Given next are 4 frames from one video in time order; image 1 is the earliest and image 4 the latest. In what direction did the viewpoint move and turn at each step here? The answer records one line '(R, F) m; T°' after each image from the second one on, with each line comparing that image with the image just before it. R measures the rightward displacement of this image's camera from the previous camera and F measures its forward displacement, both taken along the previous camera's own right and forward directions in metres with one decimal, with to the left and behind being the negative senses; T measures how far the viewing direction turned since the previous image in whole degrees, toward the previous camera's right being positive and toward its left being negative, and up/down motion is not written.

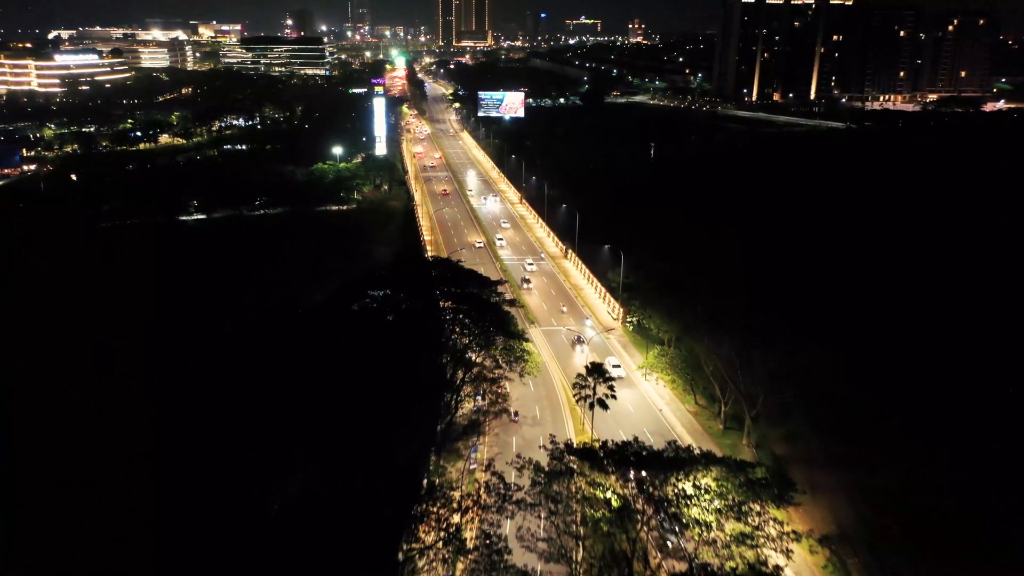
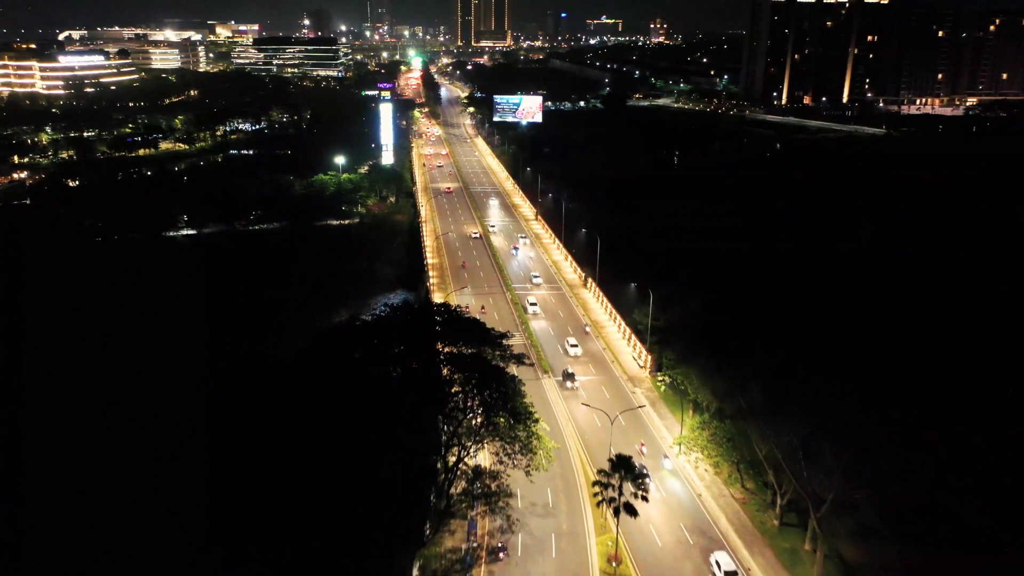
(+0.3, +4.1) m; -1°
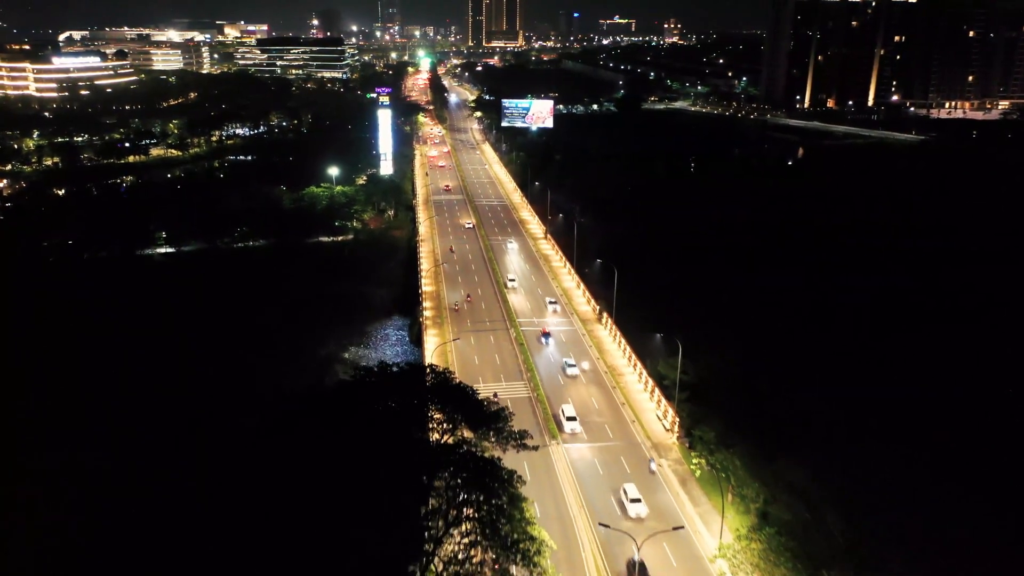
(+0.3, +4.1) m; -1°
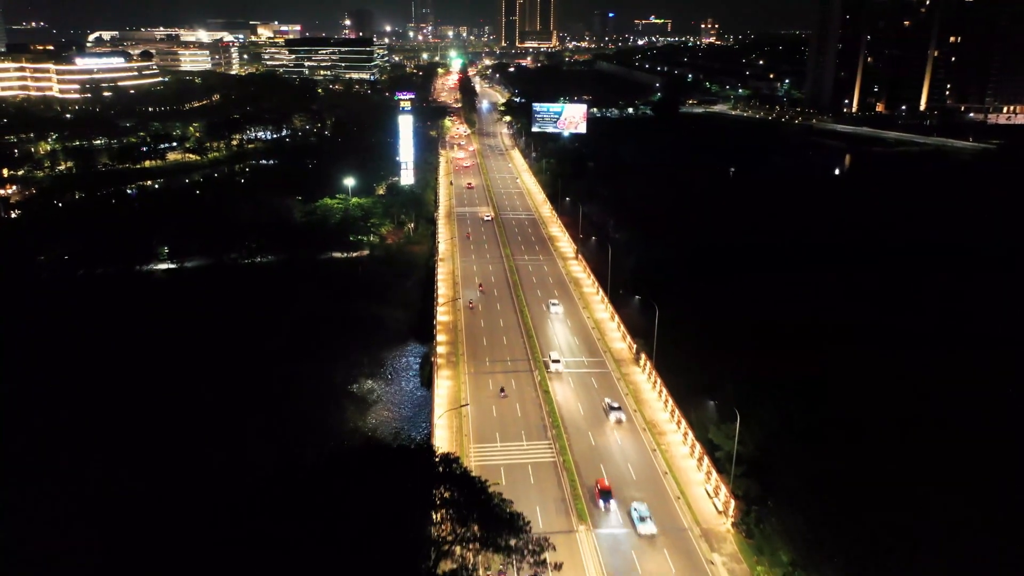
(+0.1, +3.6) m; -2°
